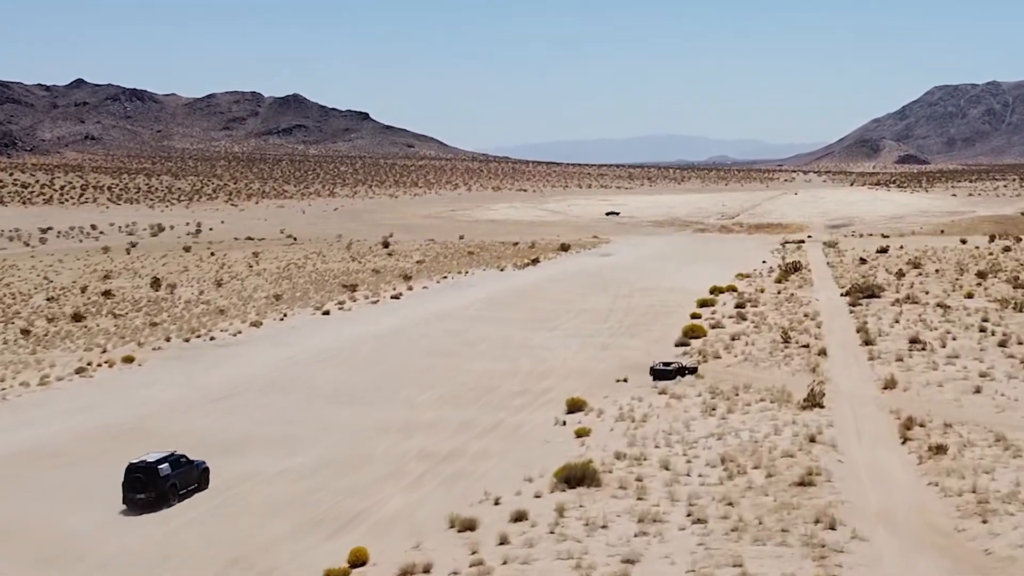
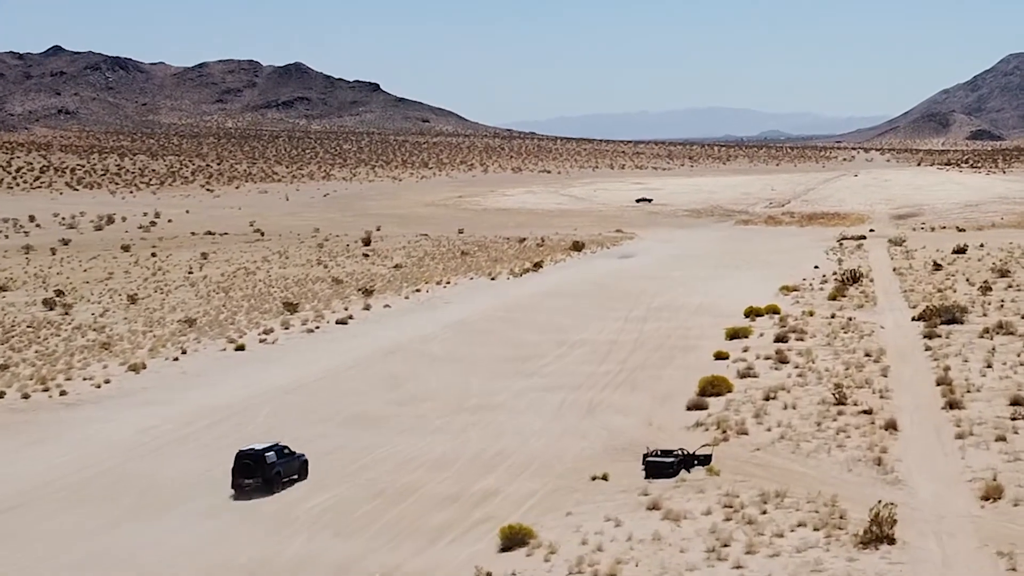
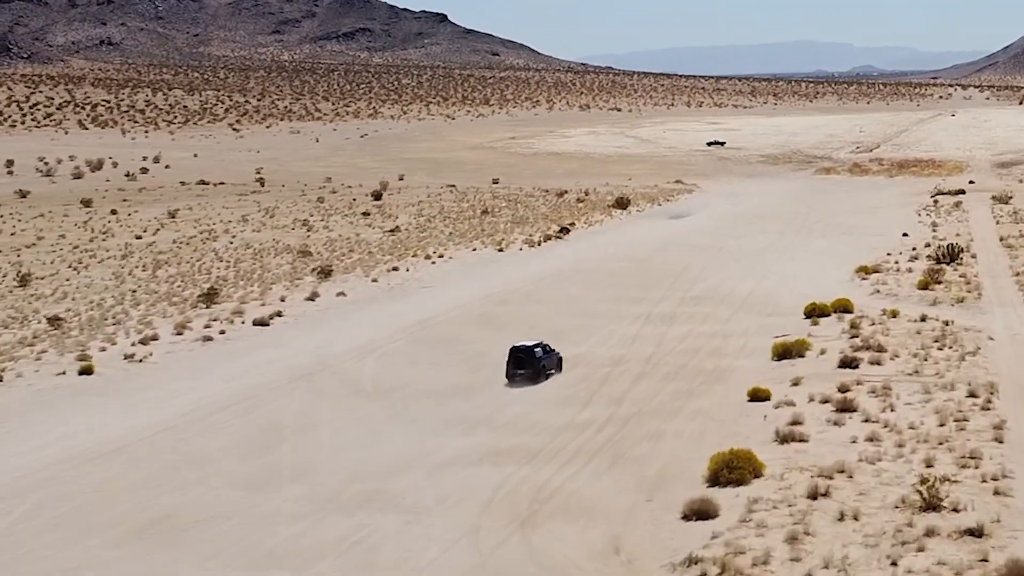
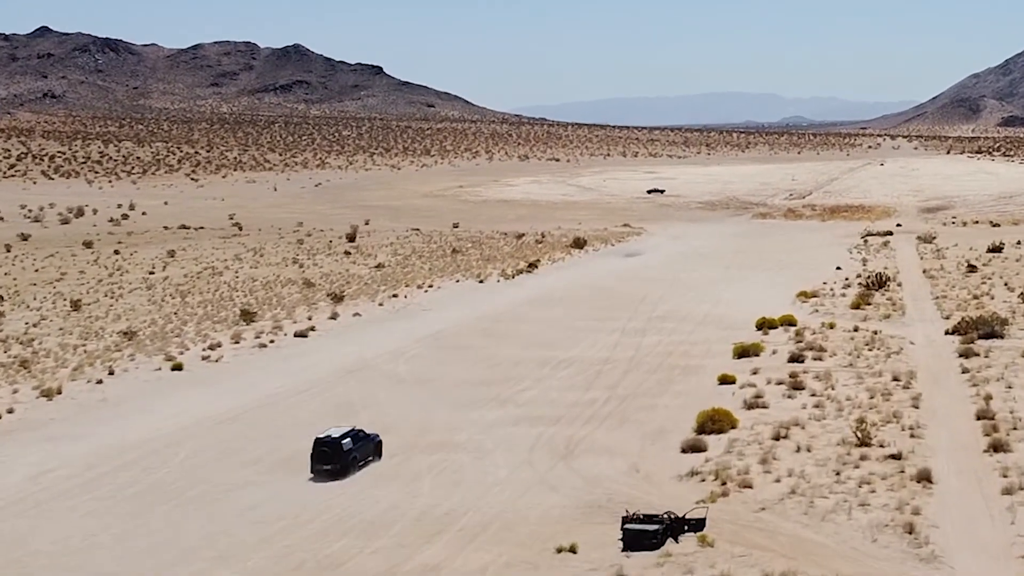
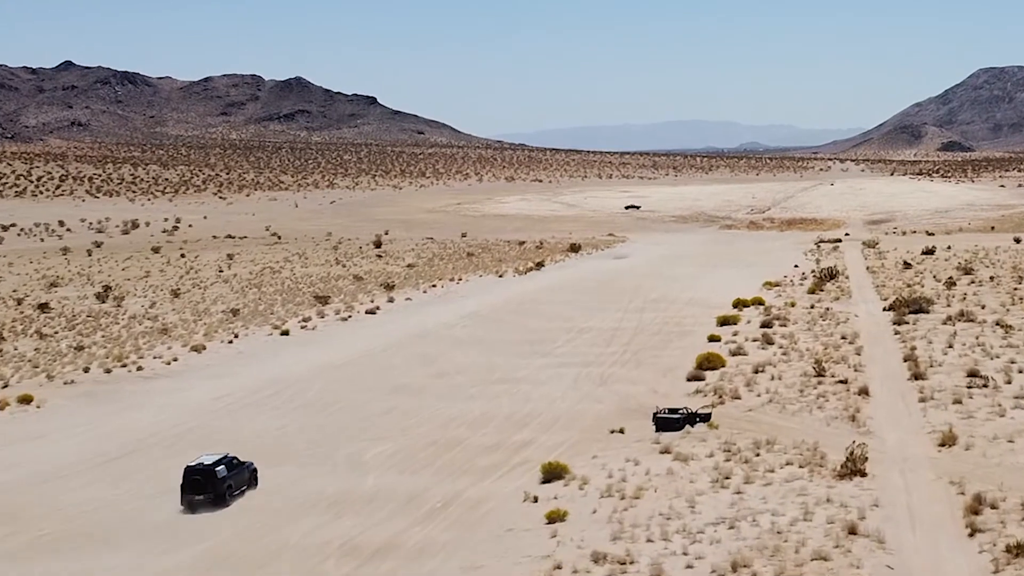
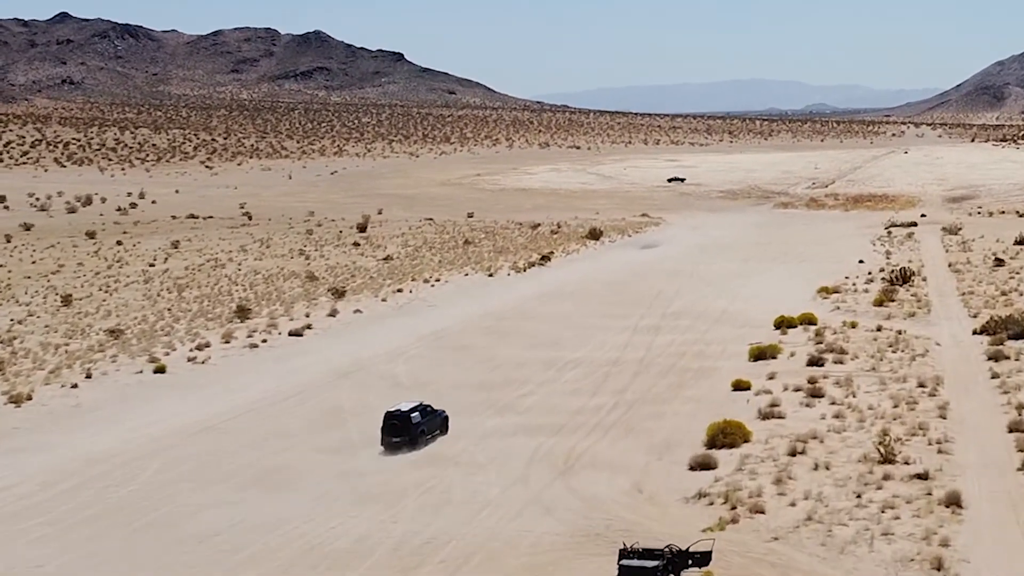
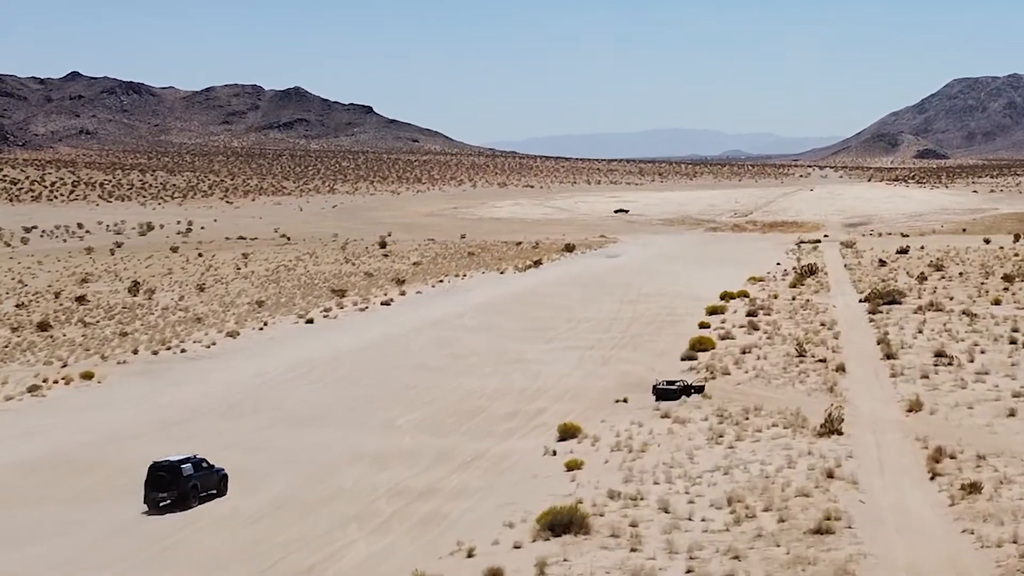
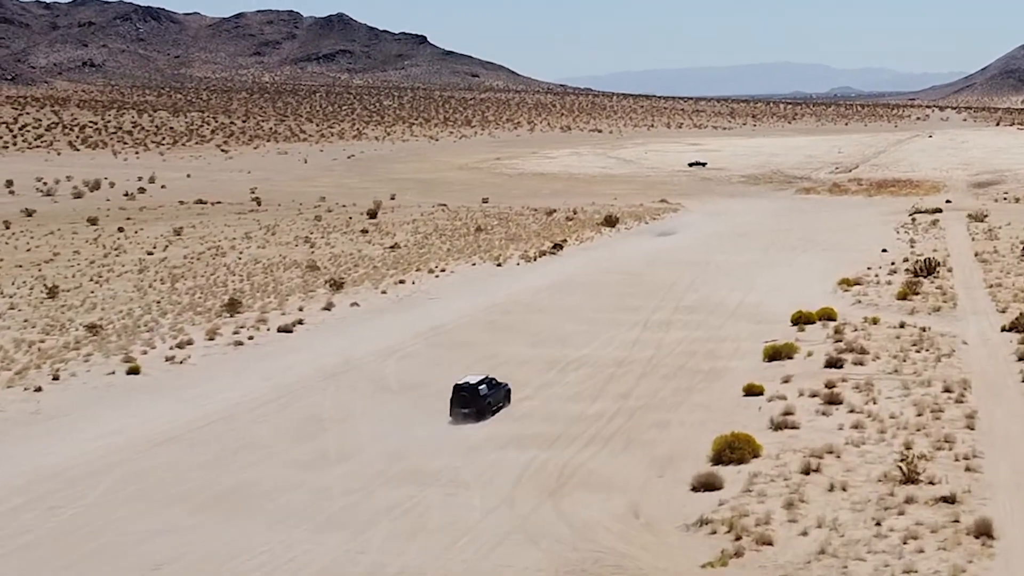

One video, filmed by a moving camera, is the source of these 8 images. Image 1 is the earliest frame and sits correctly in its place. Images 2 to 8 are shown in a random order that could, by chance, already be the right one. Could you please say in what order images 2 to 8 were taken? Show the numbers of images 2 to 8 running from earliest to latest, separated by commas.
7, 5, 2, 4, 6, 8, 3
